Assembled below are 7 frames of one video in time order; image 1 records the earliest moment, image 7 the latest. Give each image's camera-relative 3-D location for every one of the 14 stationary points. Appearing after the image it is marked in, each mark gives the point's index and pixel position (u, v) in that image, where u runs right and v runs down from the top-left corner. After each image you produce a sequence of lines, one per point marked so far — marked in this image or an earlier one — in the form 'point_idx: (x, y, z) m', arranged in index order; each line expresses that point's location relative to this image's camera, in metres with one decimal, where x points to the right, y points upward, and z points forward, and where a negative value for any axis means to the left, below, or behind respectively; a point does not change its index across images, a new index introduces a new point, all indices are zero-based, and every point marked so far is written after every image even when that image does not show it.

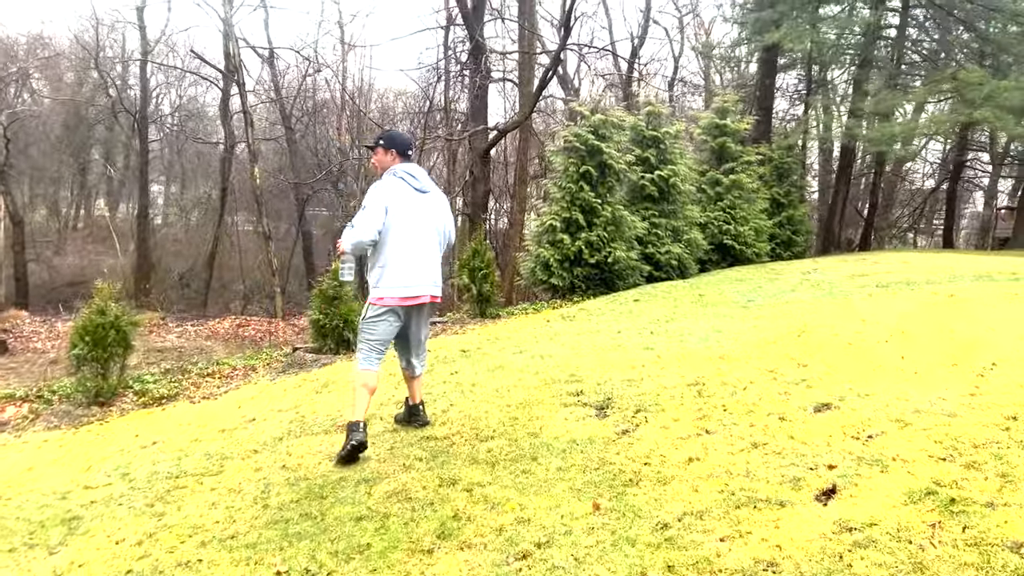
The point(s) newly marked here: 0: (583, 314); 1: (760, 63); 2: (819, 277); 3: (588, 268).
0: (+0.8, -0.3, +8.1) m
1: (+5.7, +5.2, +18.7) m
2: (+3.5, +0.1, +9.3) m
3: (+1.0, +0.3, +10.9) m
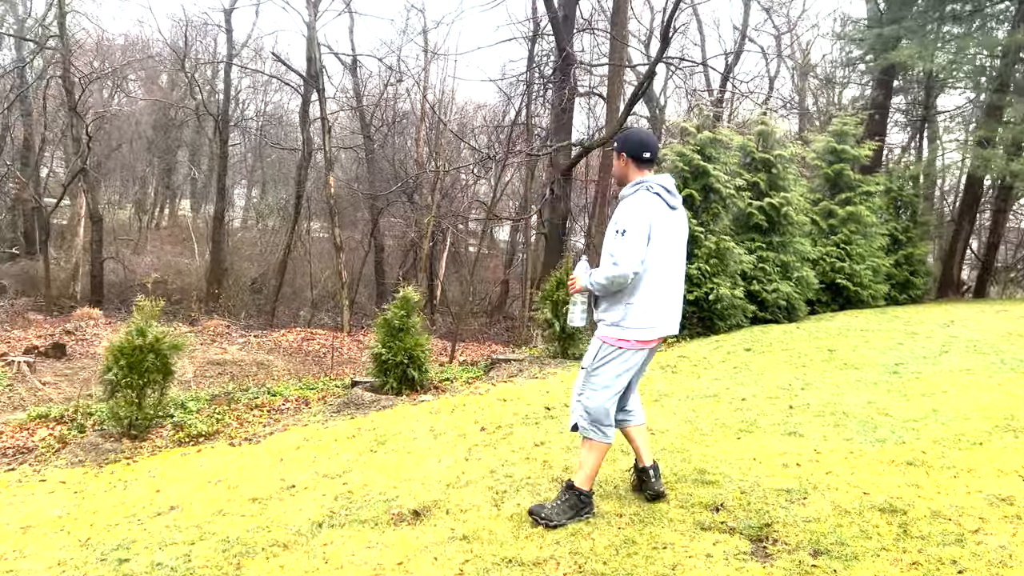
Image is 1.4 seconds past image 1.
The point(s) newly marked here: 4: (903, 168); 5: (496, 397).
0: (+1.6, -0.7, +6.9) m
1: (+7.7, +4.3, +17.1) m
2: (+4.4, -0.4, +7.9) m
3: (+2.1, -0.2, +9.6) m
4: (+7.3, +2.2, +15.1) m
5: (-0.1, -0.9, +6.2) m
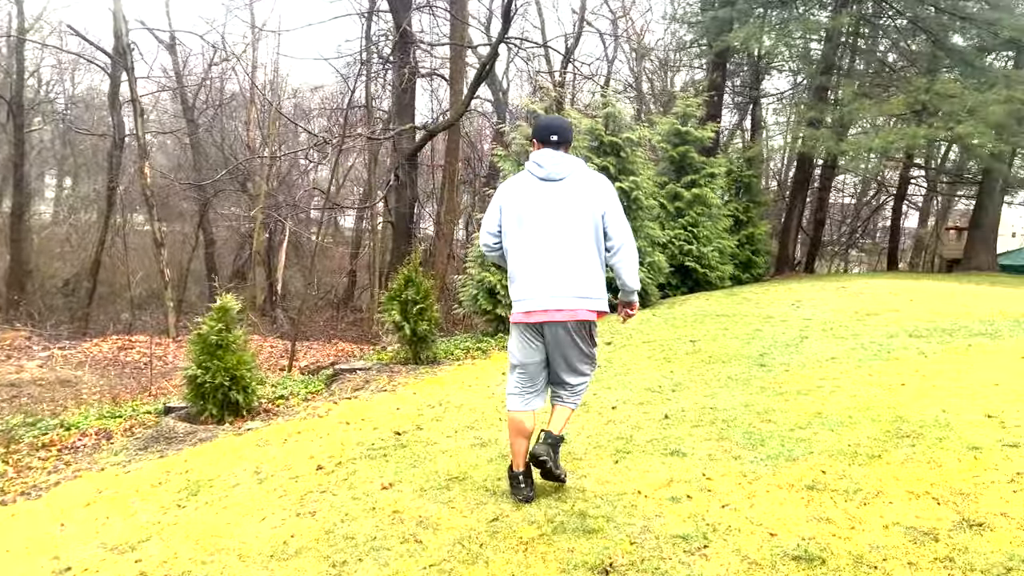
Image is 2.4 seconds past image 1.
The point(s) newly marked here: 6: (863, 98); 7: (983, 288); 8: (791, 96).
0: (+0.4, -0.6, +6.4) m
1: (+4.3, +4.7, +17.4) m
2: (+3.0, -0.3, +7.8) m
3: (+0.3, -0.1, +9.1) m
4: (+4.3, +2.6, +15.4) m
5: (-1.2, -0.9, +5.4) m
6: (+6.1, +3.3, +13.9) m
7: (+6.5, 0.0, +11.1) m
8: (+6.0, +4.1, +17.2) m
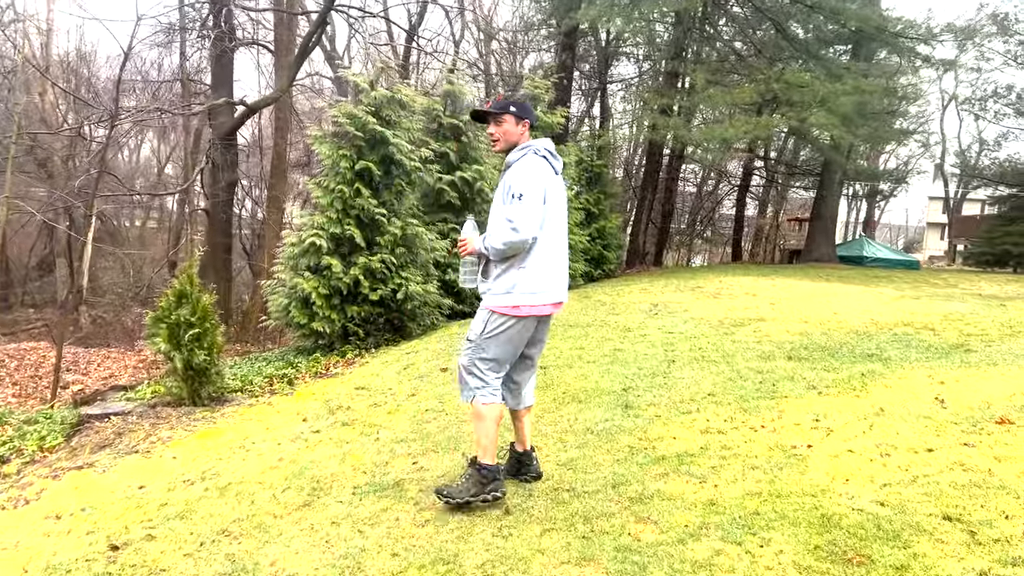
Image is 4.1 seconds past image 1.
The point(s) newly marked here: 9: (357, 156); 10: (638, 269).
0: (-0.9, -0.8, +5.0) m
1: (+0.9, +4.8, +16.4) m
2: (+1.4, -0.3, +6.9) m
3: (-1.4, -0.2, +7.7) m
4: (+1.4, +2.7, +14.5) m
5: (-2.2, -1.1, +3.7) m
6: (+3.4, +3.3, +13.3) m
7: (+4.3, 0.0, +10.7) m
8: (+2.7, +4.3, +16.5) m
9: (-1.5, +1.3, +7.8) m
10: (+2.5, +0.4, +16.0) m
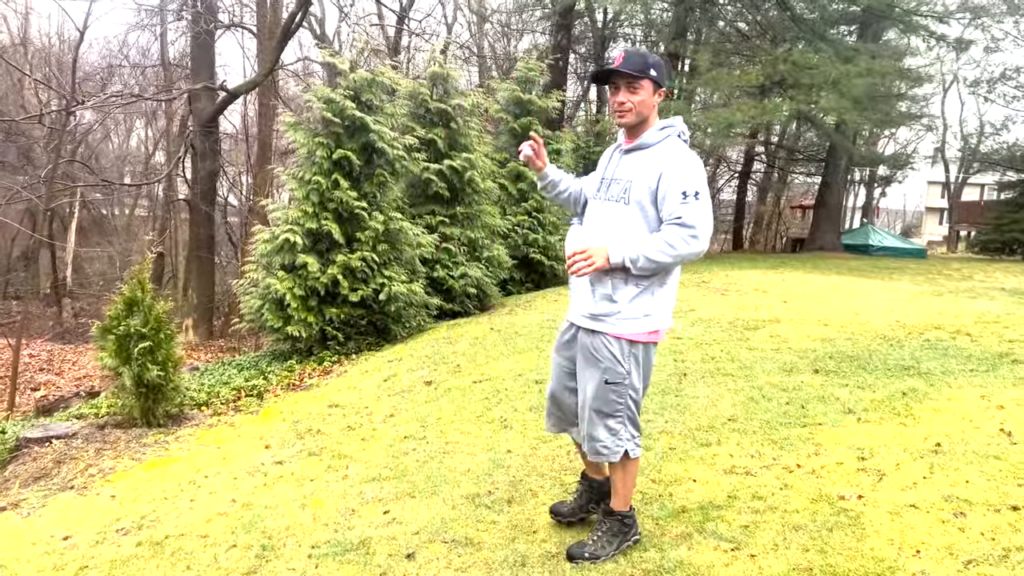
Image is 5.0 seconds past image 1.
0: (-0.9, -0.8, +4.4) m
1: (+0.8, +5.0, +15.7) m
2: (+1.4, -0.3, +6.3) m
3: (-1.4, -0.2, +7.1) m
4: (+1.3, +2.8, +13.9) m
5: (-2.2, -1.1, +3.1) m
6: (+3.2, +3.5, +12.6) m
7: (+4.2, +0.1, +10.1) m
8: (+2.6, +4.4, +15.9) m
9: (-1.6, +1.3, +7.2) m
10: (+2.4, +0.6, +15.4) m
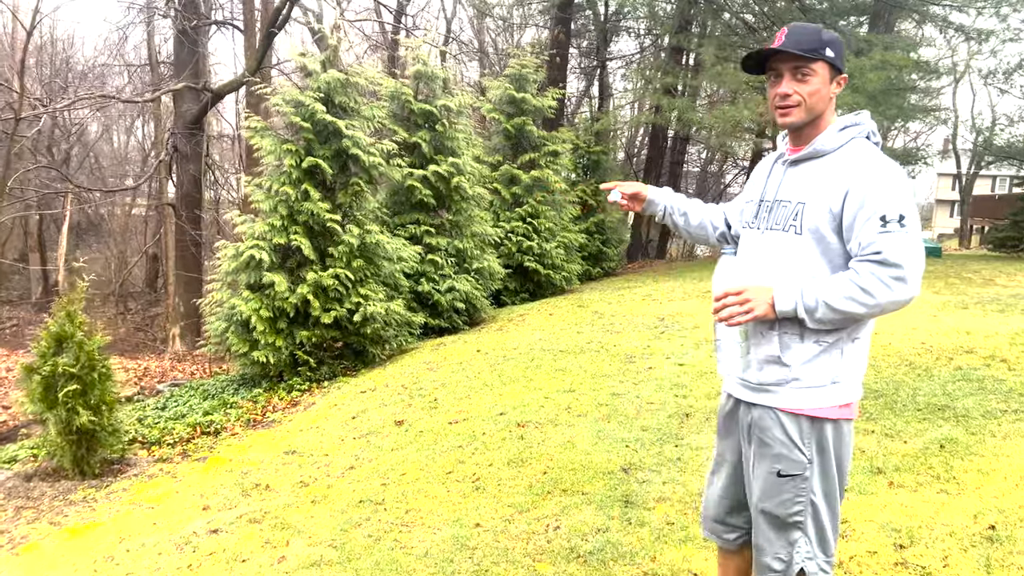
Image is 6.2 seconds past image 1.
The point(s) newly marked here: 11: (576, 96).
0: (-1.0, -1.0, +3.8) m
1: (+0.8, +4.9, +15.1) m
2: (+1.3, -0.5, +5.7) m
3: (-1.5, -0.3, +6.5) m
4: (+1.2, +2.8, +13.3) m
5: (-2.3, -1.3, +2.6) m
6: (+3.2, +3.4, +12.0) m
7: (+4.1, 0.0, +9.5) m
8: (+2.5, +4.4, +15.2) m
9: (-1.7, +1.1, +6.6) m
10: (+2.3, +0.5, +14.8) m
11: (+1.5, +4.6, +19.2) m
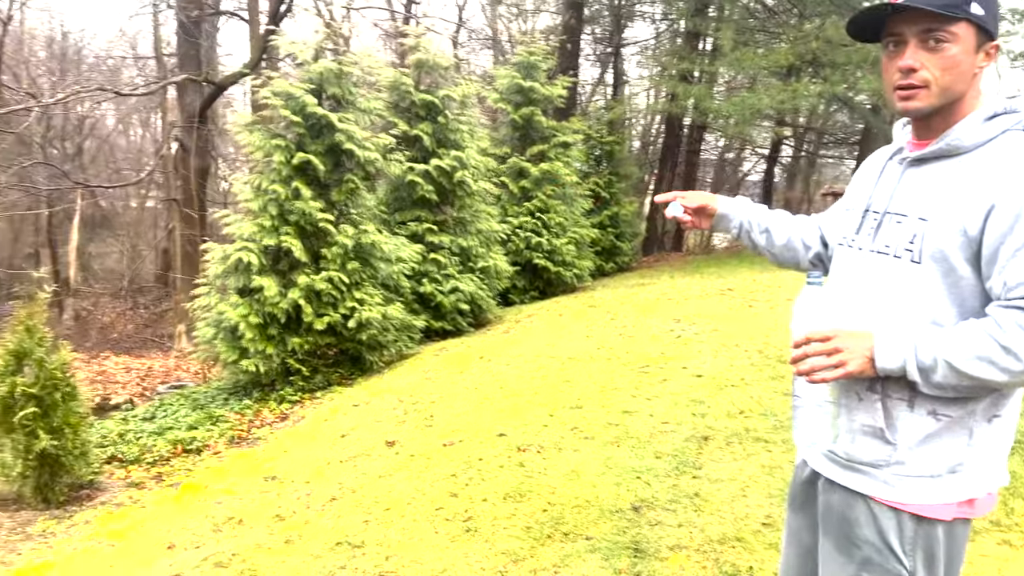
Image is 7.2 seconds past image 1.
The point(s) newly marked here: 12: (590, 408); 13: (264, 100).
0: (-1.0, -1.0, +3.5) m
1: (+0.9, +5.0, +14.6) m
2: (+1.3, -0.5, +5.3) m
3: (-1.5, -0.4, +6.1) m
4: (+1.4, +2.8, +12.8) m
5: (-2.4, -1.4, +2.2) m
6: (+3.3, +3.4, +11.5) m
7: (+4.2, 0.0, +9.0) m
8: (+2.7, +4.5, +14.7) m
9: (-1.6, +1.1, +6.2) m
10: (+2.5, +0.6, +14.3) m
11: (+1.8, +4.7, +18.7) m
12: (+0.5, -0.7, +4.6) m
13: (-1.9, +1.4, +6.1) m
